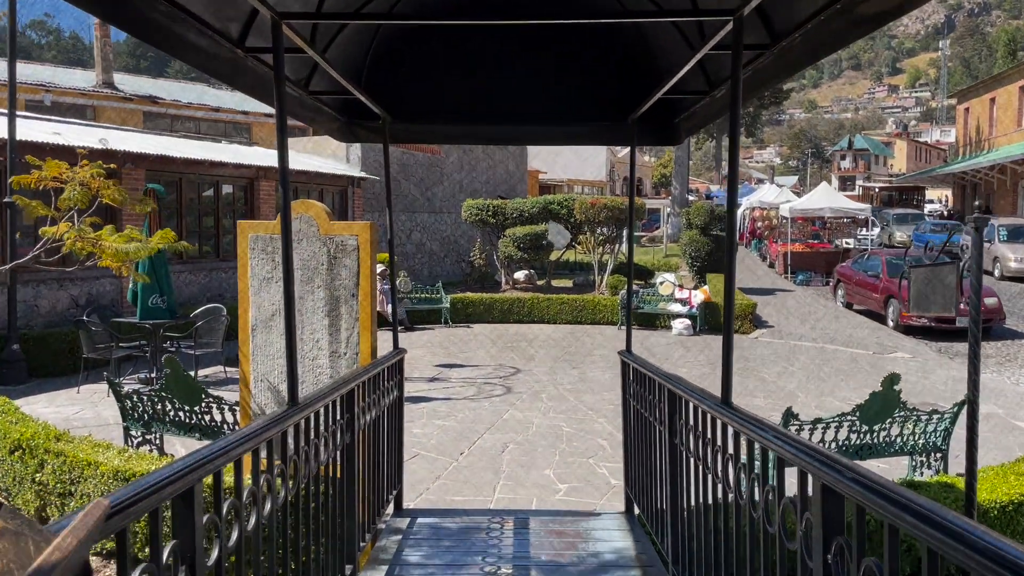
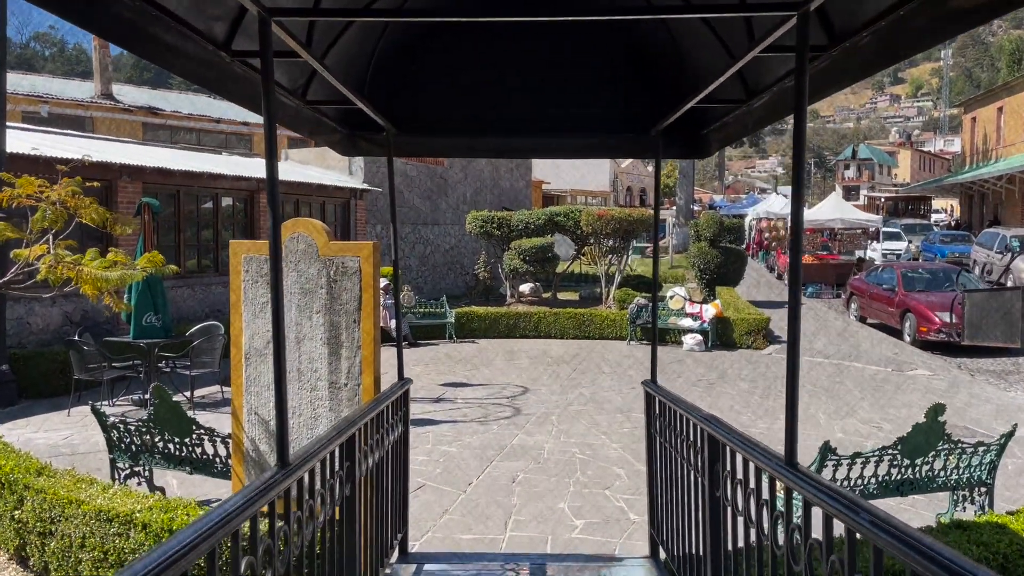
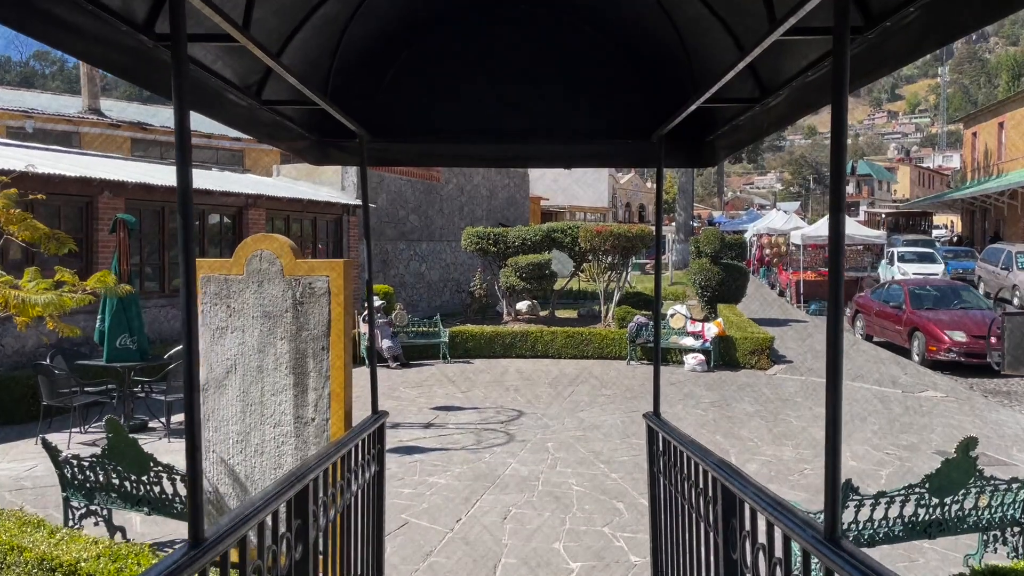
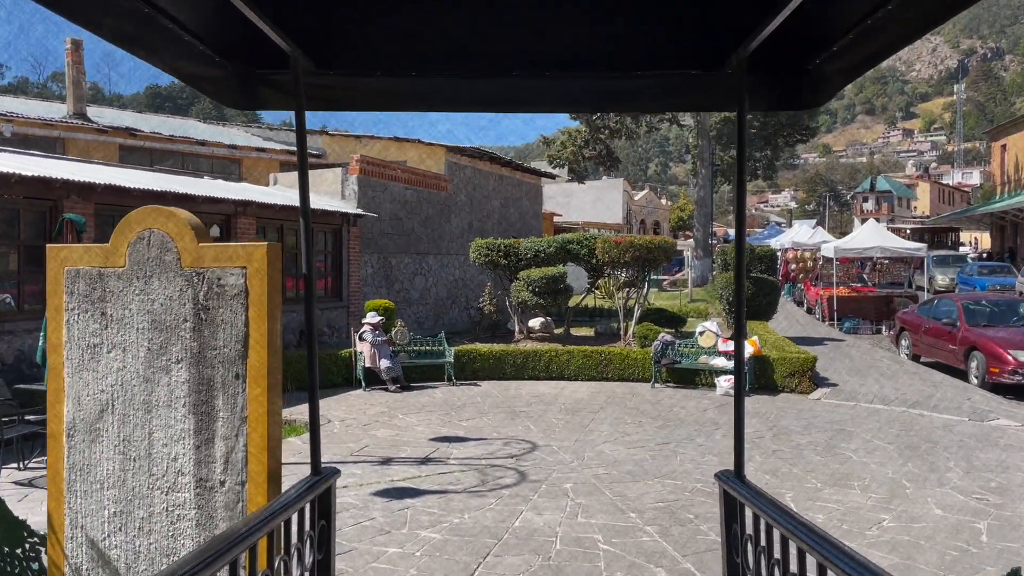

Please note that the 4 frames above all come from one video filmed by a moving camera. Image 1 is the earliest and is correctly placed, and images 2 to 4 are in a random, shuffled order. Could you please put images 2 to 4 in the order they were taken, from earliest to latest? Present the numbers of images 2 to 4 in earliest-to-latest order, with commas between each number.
2, 3, 4
